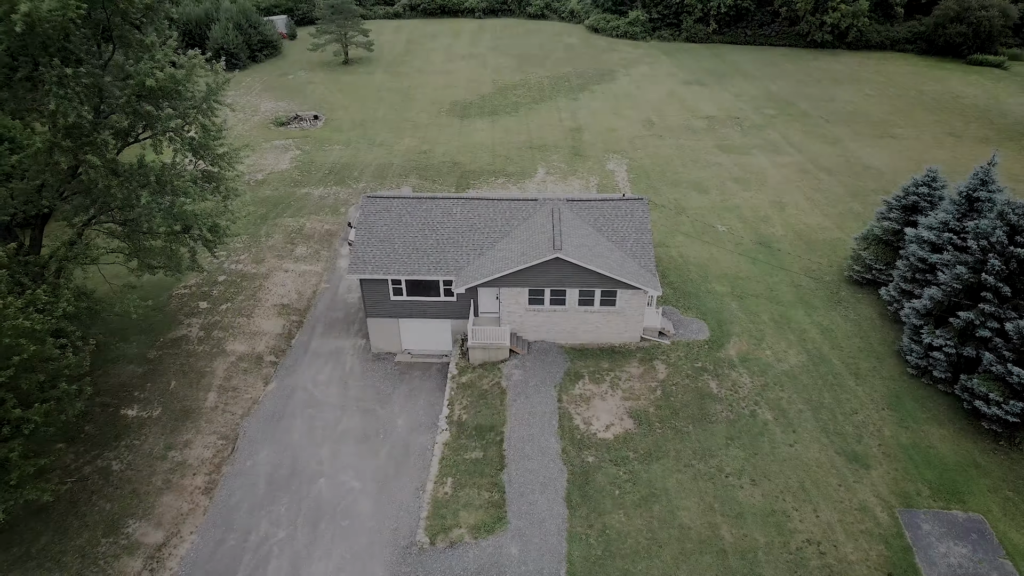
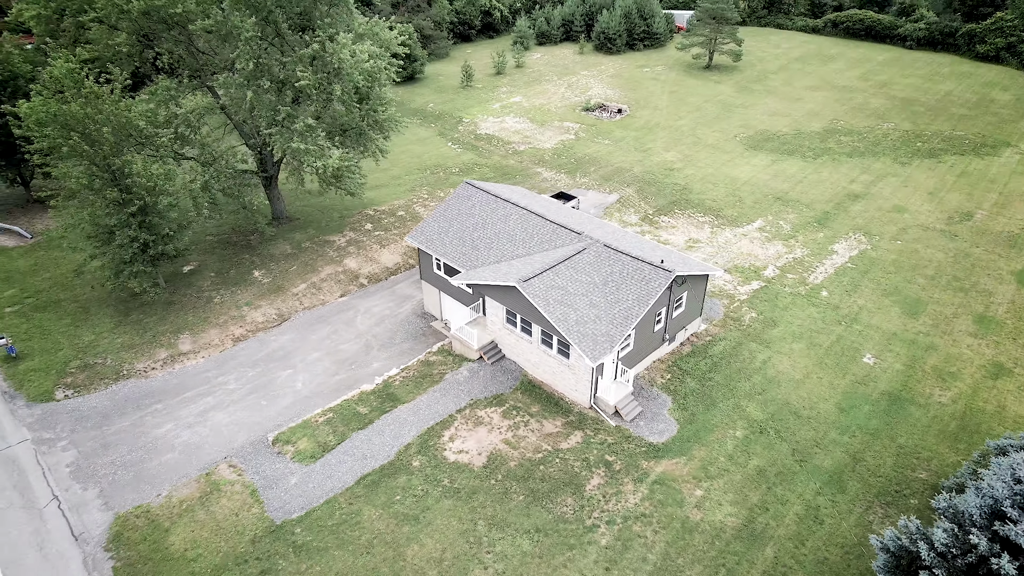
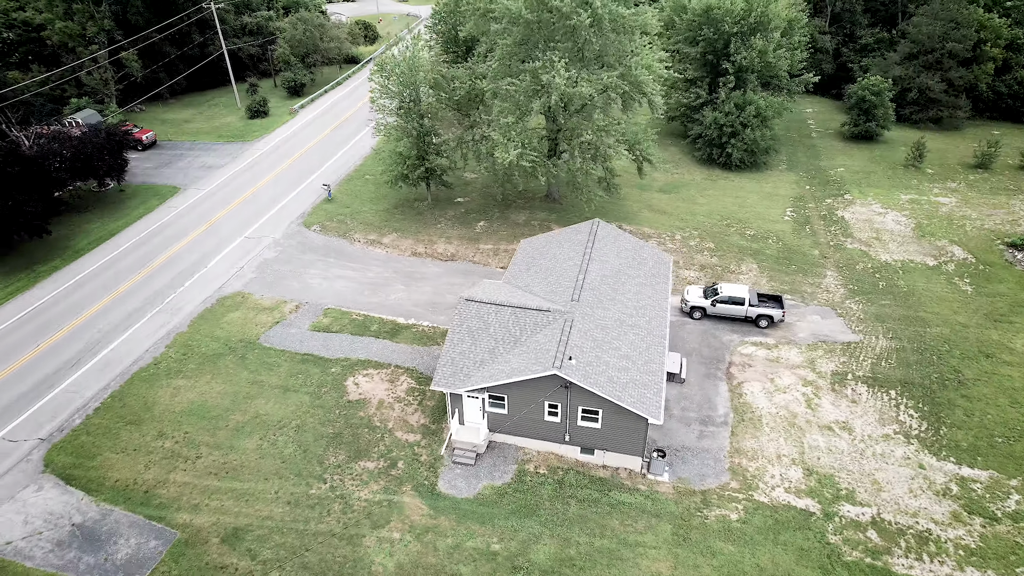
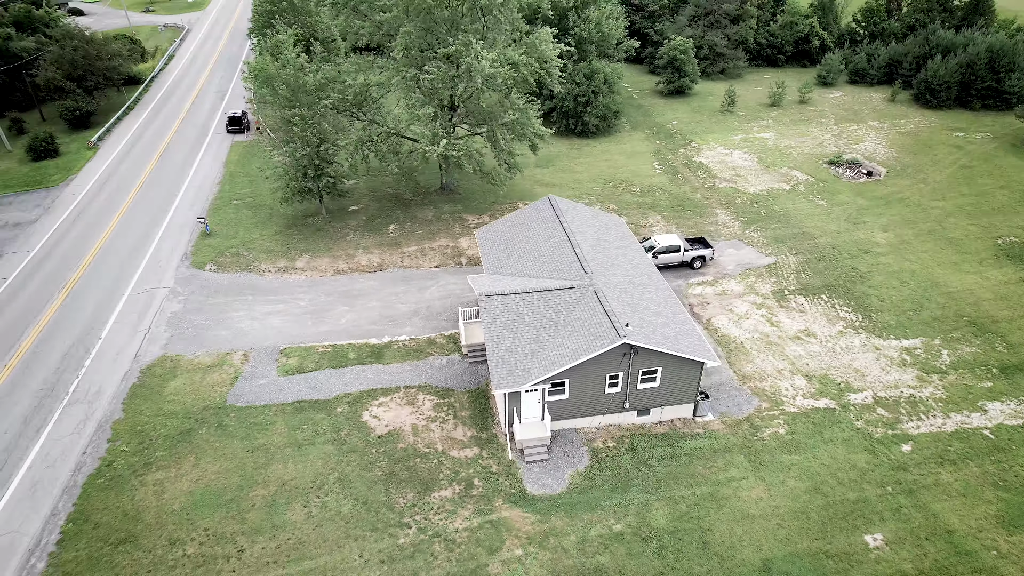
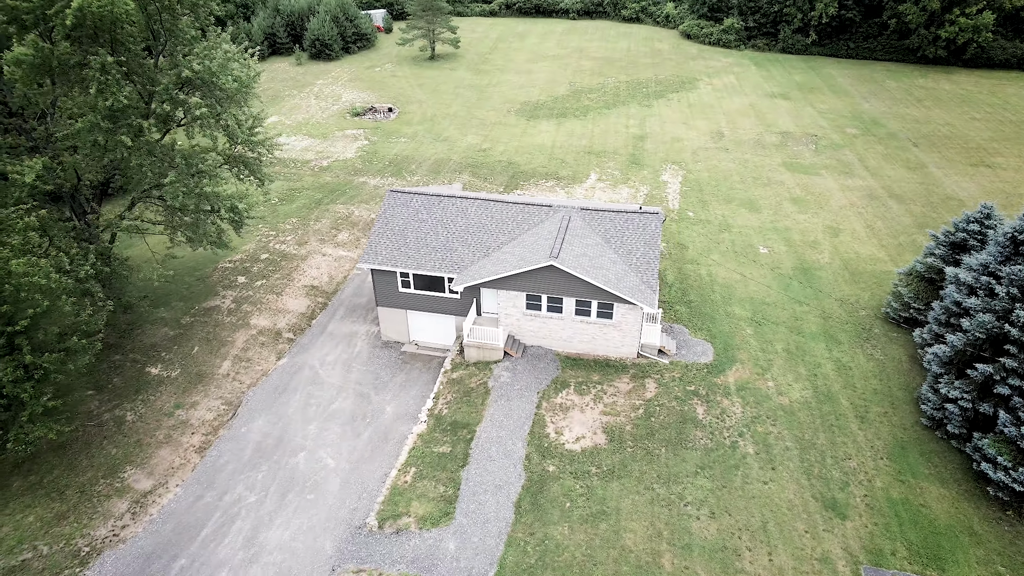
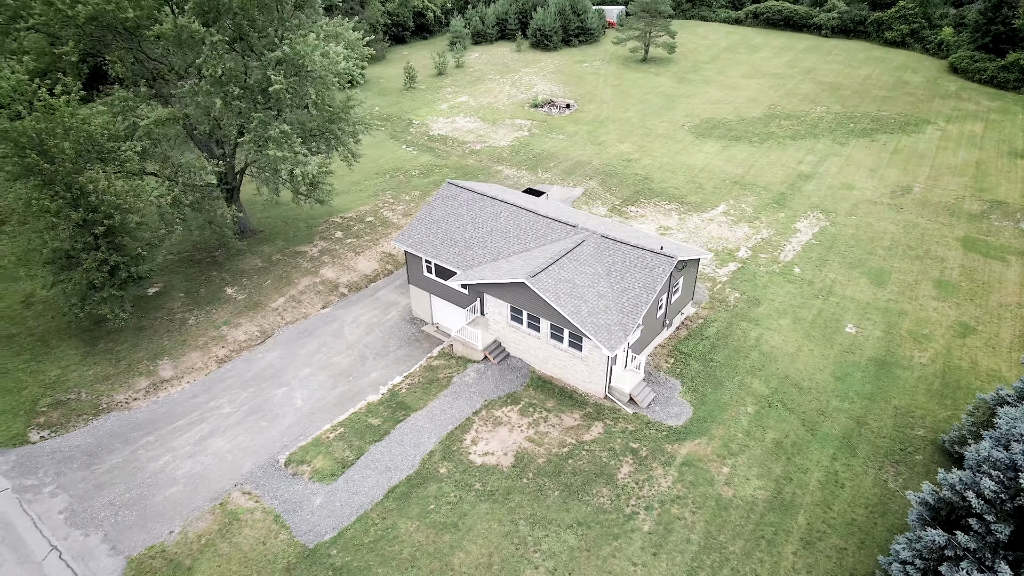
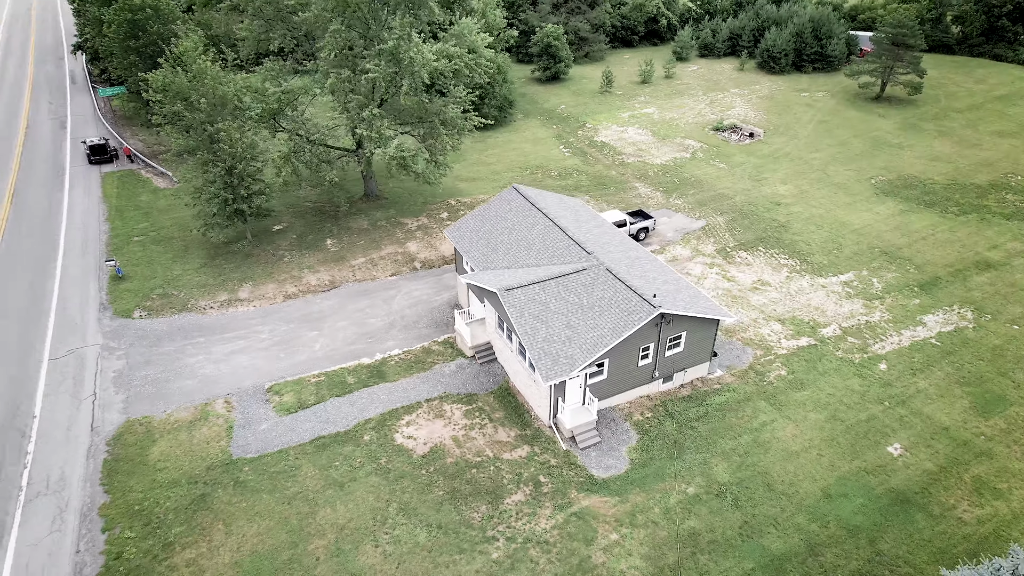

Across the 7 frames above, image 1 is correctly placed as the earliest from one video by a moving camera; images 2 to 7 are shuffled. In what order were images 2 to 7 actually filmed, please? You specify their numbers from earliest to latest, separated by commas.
5, 6, 2, 7, 4, 3
